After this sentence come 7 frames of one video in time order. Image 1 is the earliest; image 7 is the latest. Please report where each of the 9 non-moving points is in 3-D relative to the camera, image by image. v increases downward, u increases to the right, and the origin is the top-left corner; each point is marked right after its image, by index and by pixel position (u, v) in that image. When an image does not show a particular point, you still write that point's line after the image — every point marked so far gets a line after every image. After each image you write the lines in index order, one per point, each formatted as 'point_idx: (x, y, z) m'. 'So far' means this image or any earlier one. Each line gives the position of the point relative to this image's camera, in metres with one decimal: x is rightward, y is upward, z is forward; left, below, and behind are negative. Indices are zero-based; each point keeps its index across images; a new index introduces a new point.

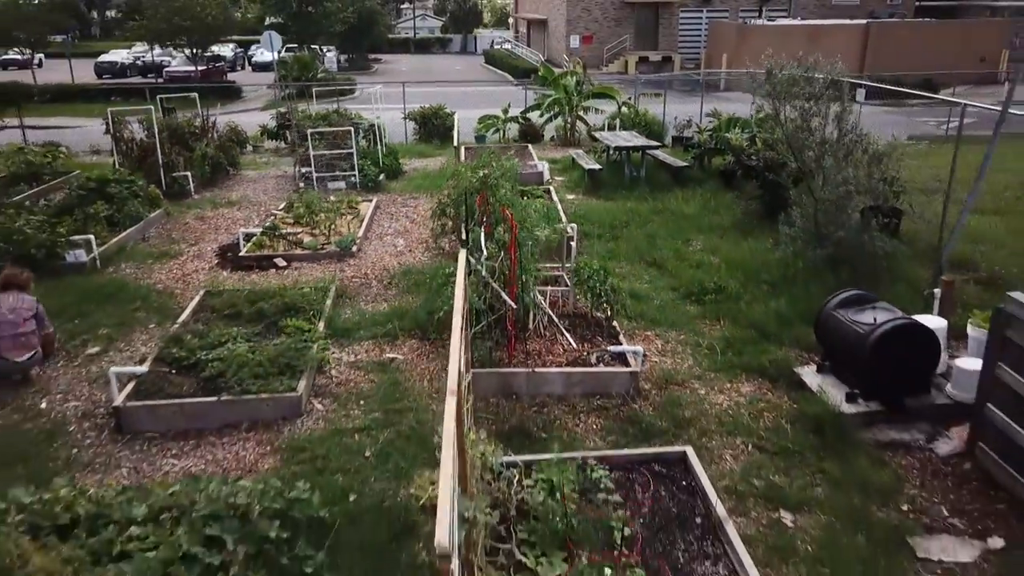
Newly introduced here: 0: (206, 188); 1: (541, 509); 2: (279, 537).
0: (-4.6, +1.5, +11.1) m
1: (+0.1, -1.0, +3.4) m
2: (-1.1, -1.2, +3.5) m
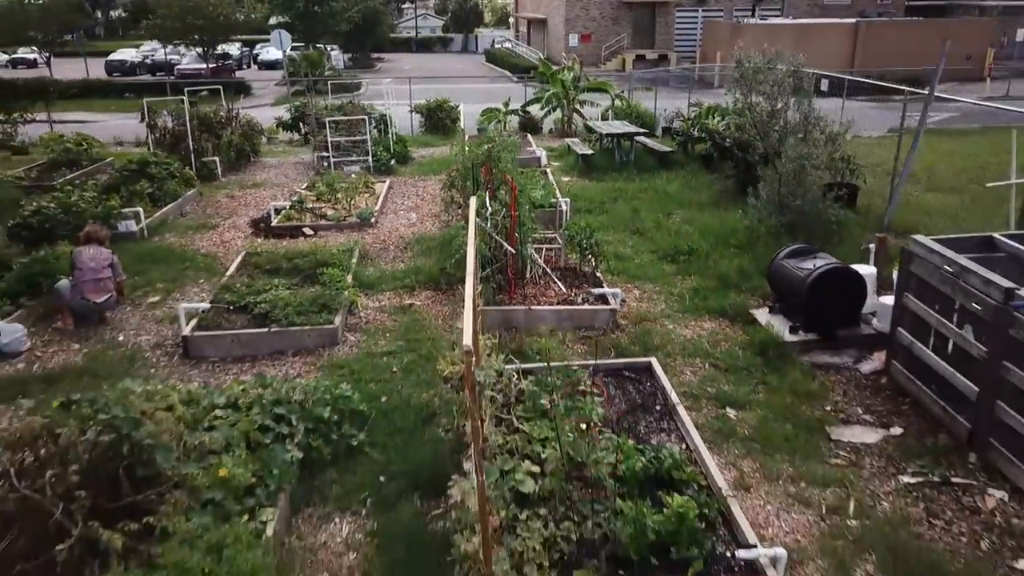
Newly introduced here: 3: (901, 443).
0: (-4.6, +1.9, +12.1) m
1: (+0.1, -0.6, +4.4) m
2: (-1.1, -0.8, +4.5) m
3: (+2.5, -1.0, +4.7) m
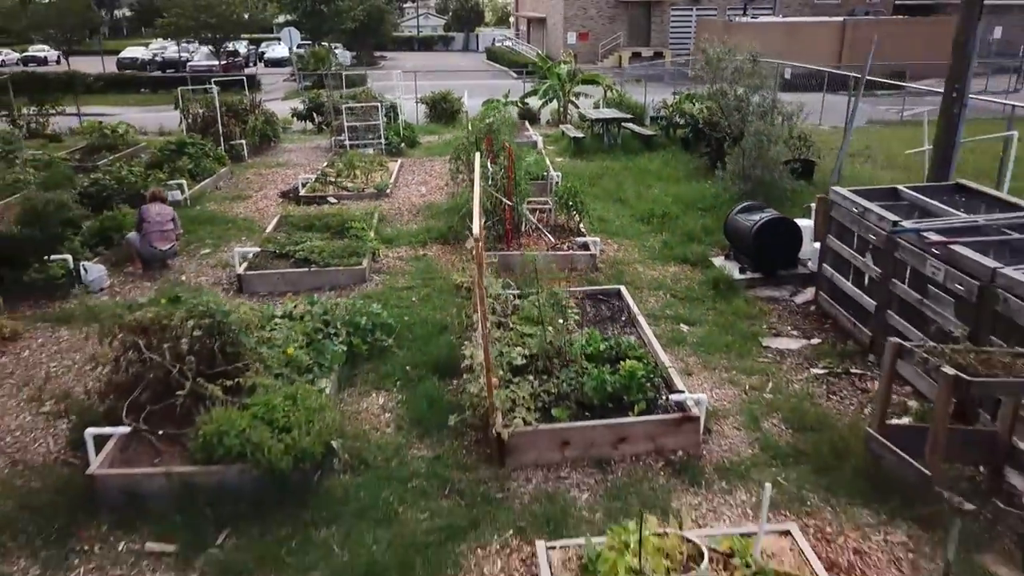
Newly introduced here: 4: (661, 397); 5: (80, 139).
0: (-4.6, +2.4, +13.3) m
1: (+0.1, -0.1, +5.6) m
2: (-1.1, -0.3, +5.7) m
3: (+2.4, -0.5, +5.9) m
4: (+0.9, -0.7, +4.6) m
5: (-9.0, +3.1, +15.3) m
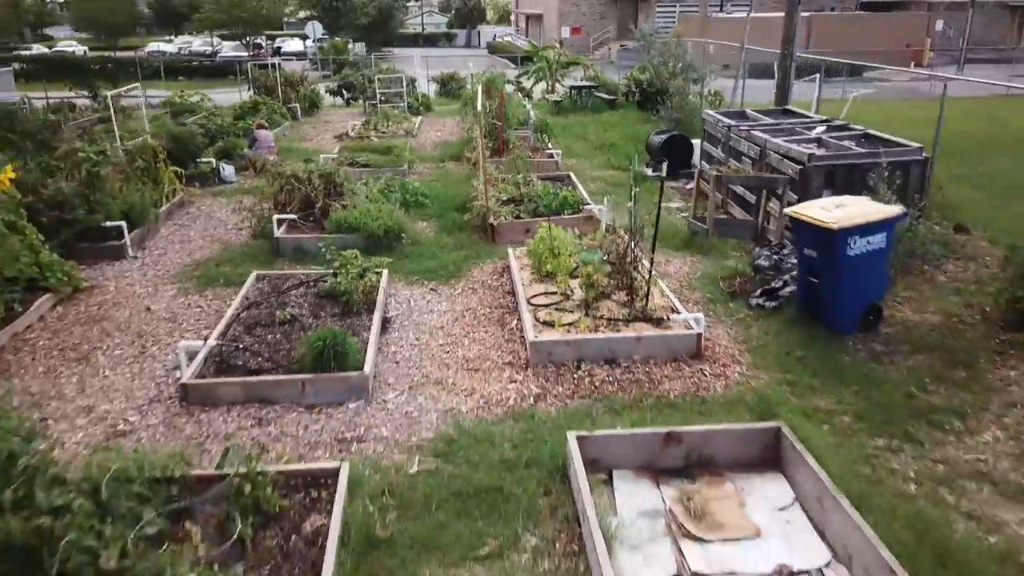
0: (-4.7, +4.0, +17.0) m
1: (0.0, +1.4, +9.3) m
2: (-1.3, +1.2, +9.4) m
3: (+2.3, +1.1, +9.5) m
4: (+0.8, +0.9, +8.2) m
5: (-9.1, +4.7, +19.0) m
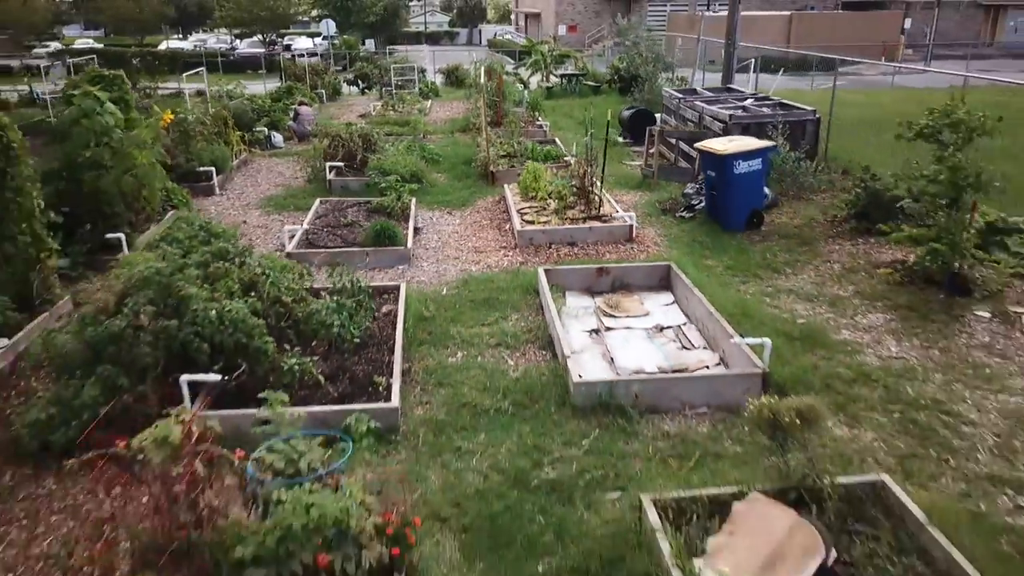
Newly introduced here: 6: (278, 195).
0: (-4.8, +5.0, +19.5) m
1: (-0.1, +2.4, +11.7) m
2: (-1.3, +2.2, +11.8) m
3: (+2.2, +2.0, +12.0) m
4: (+0.7, +1.8, +10.7) m
5: (-9.1, +5.6, +21.5) m
6: (-3.2, +1.3, +10.1) m
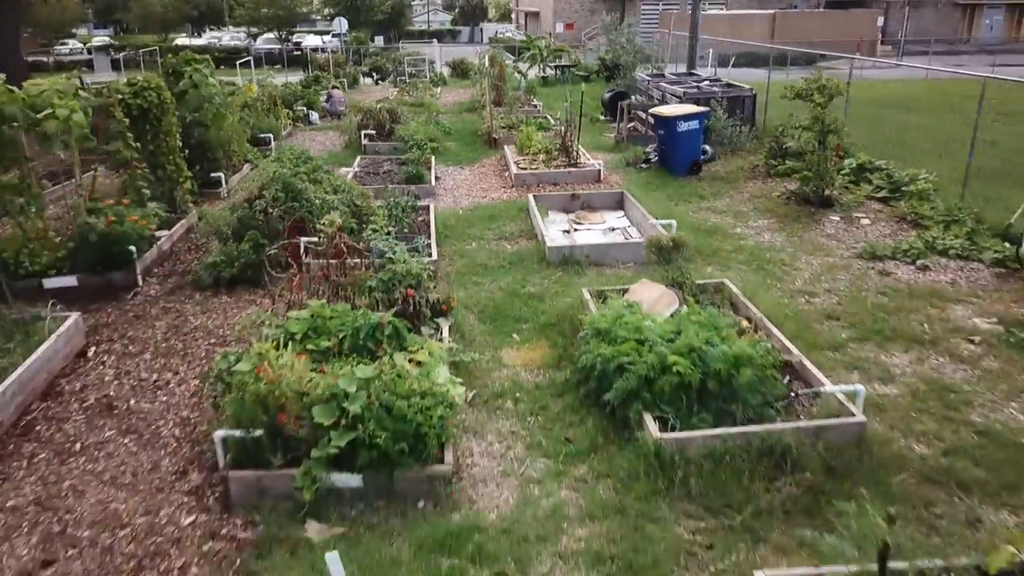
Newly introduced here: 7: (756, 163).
0: (-4.8, +6.0, +22.0) m
1: (-0.1, +3.4, +14.3) m
2: (-1.4, +3.2, +14.4) m
3: (+2.2, +3.0, +14.5) m
4: (+0.7, +2.8, +13.2) m
5: (-9.1, +6.6, +24.0) m
6: (-3.2, +2.3, +12.7) m
7: (+3.5, +1.8, +10.6) m
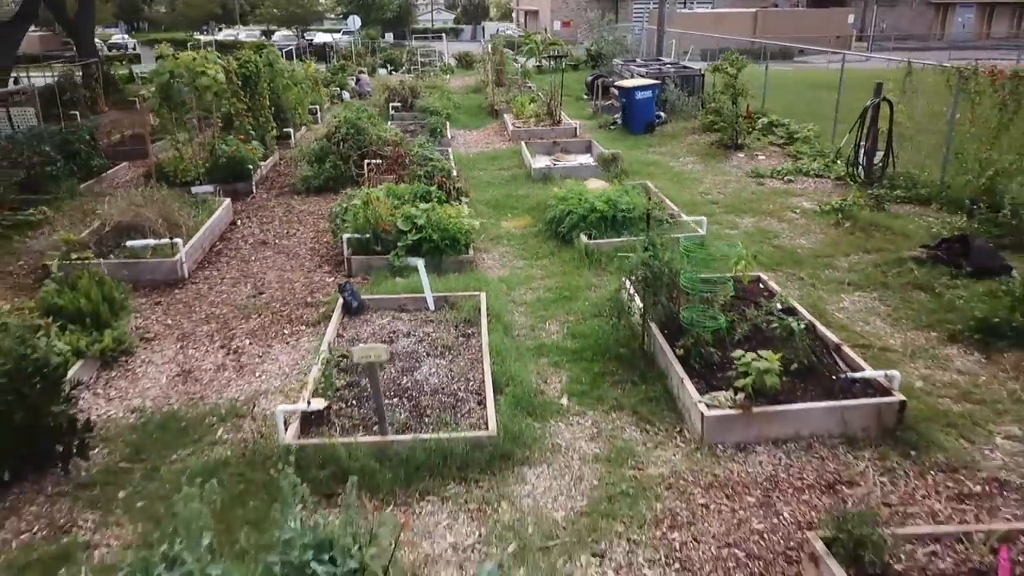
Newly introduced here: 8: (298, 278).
0: (-4.8, +7.2, +25.3) m
1: (-0.2, +4.7, +17.5) m
2: (-1.4, +4.5, +17.6) m
3: (+2.2, +4.3, +17.8) m
4: (+0.7, +4.1, +16.5) m
5: (-9.2, +7.9, +27.3) m
6: (-3.3, +3.6, +15.9) m
7: (+3.5, +3.1, +13.8) m
8: (-2.1, +0.1, +7.2) m
